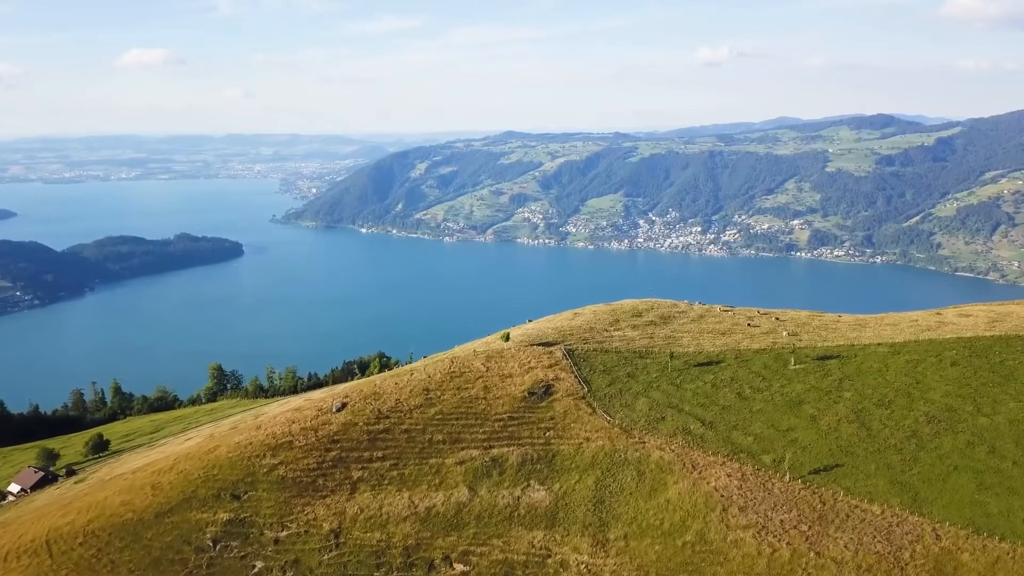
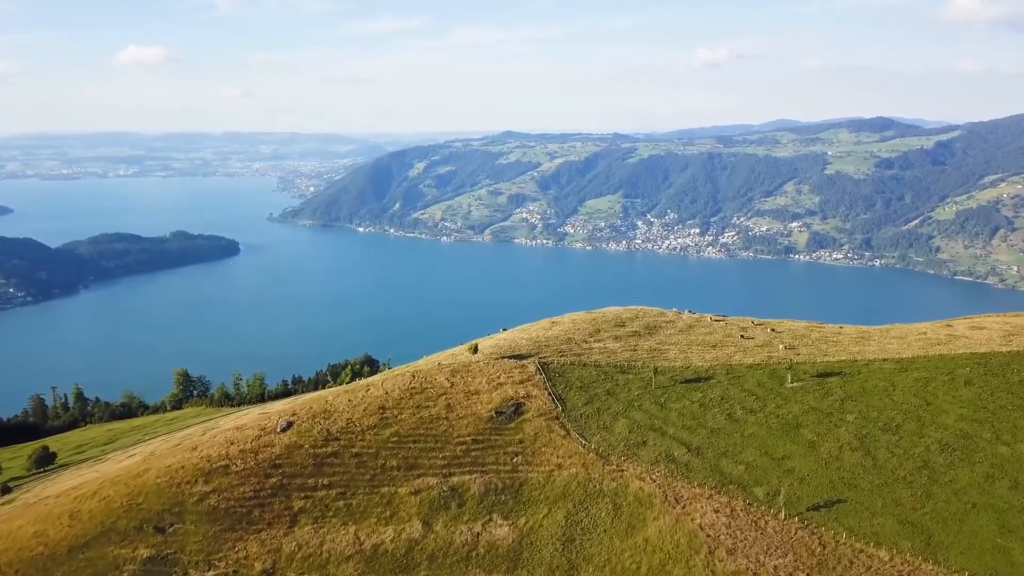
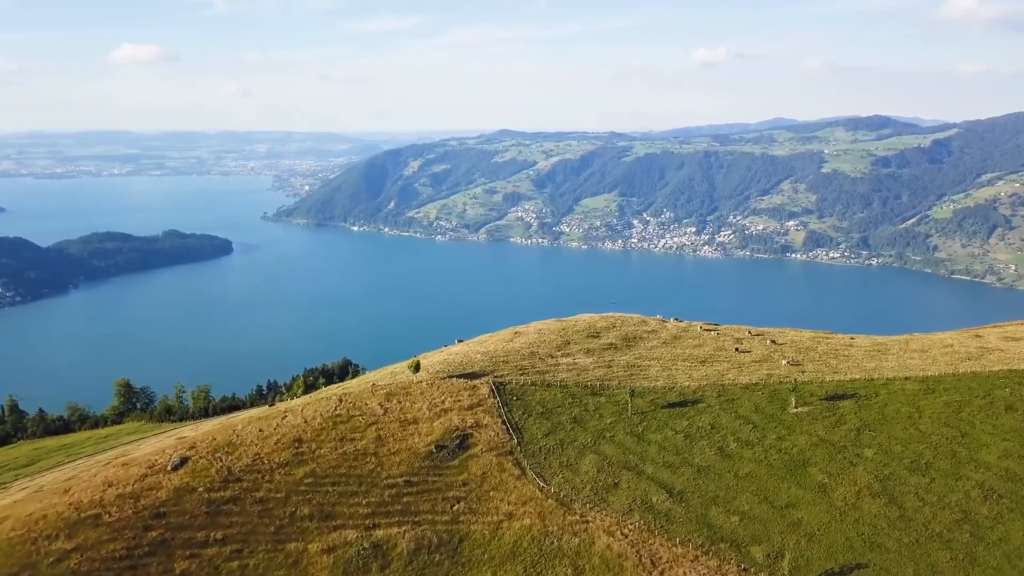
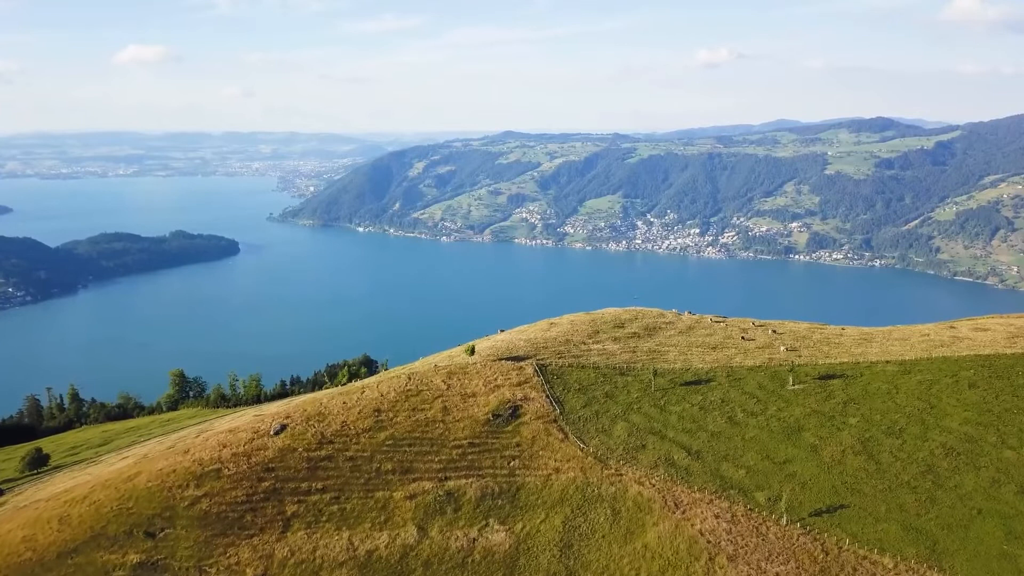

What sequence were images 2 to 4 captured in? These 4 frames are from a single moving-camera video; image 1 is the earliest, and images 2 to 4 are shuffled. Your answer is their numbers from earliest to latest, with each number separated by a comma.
2, 4, 3
